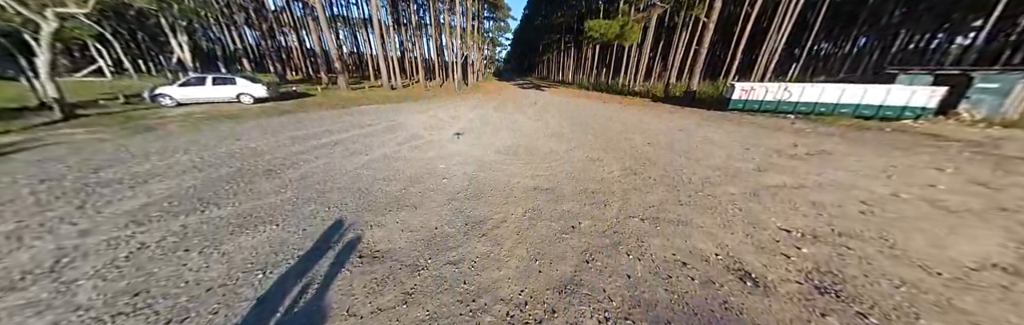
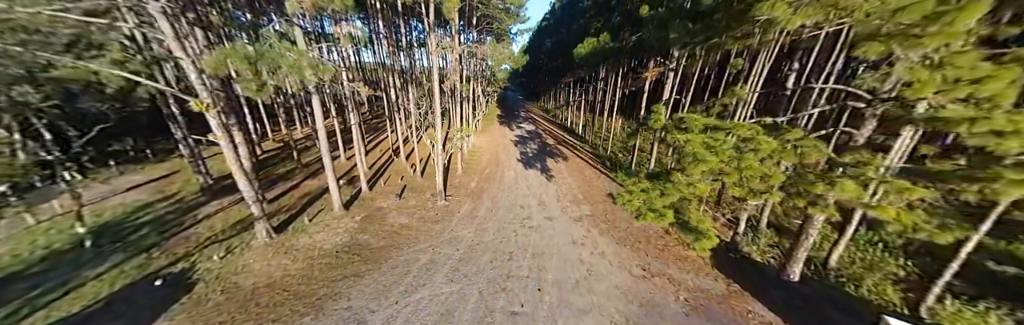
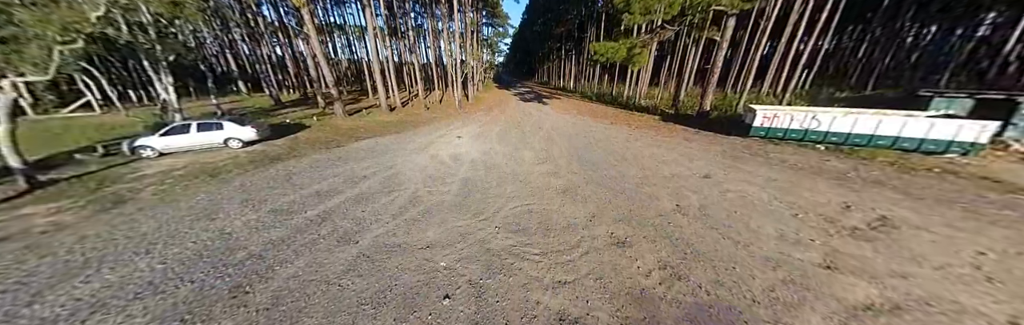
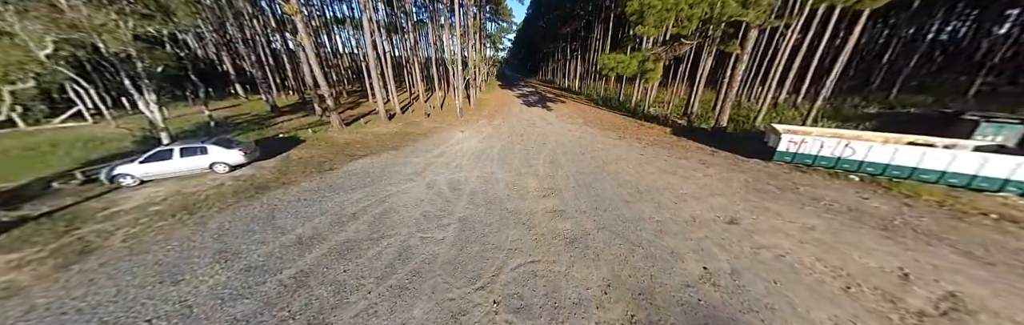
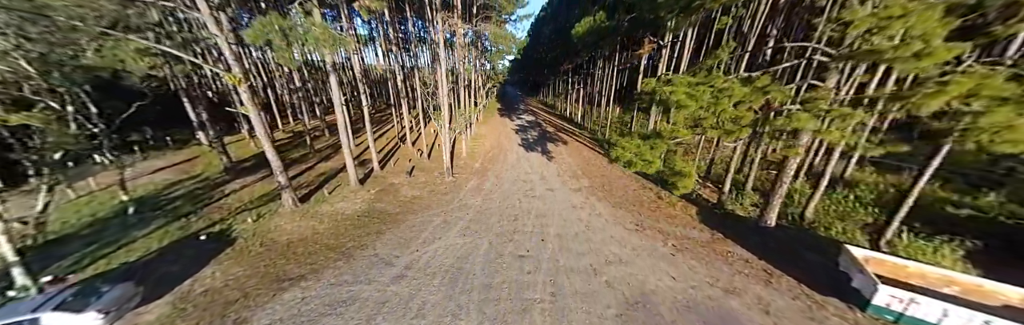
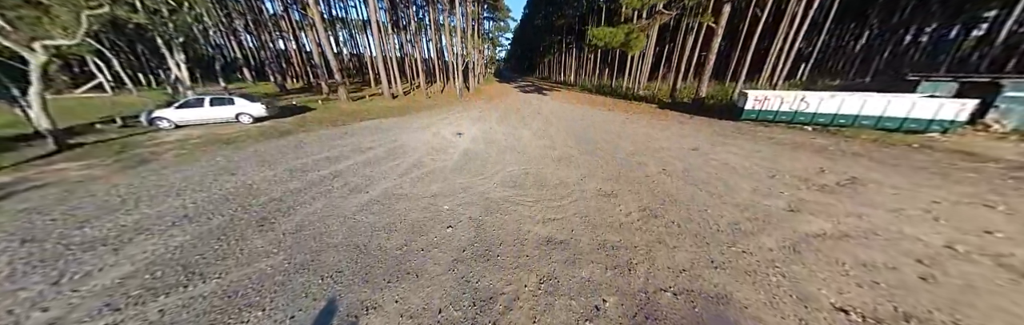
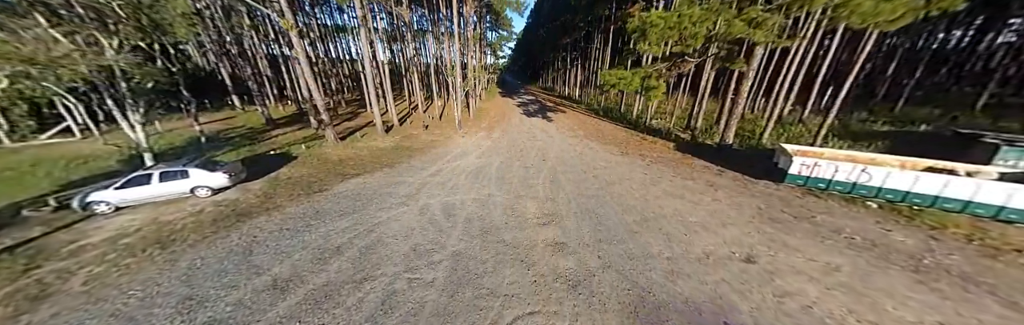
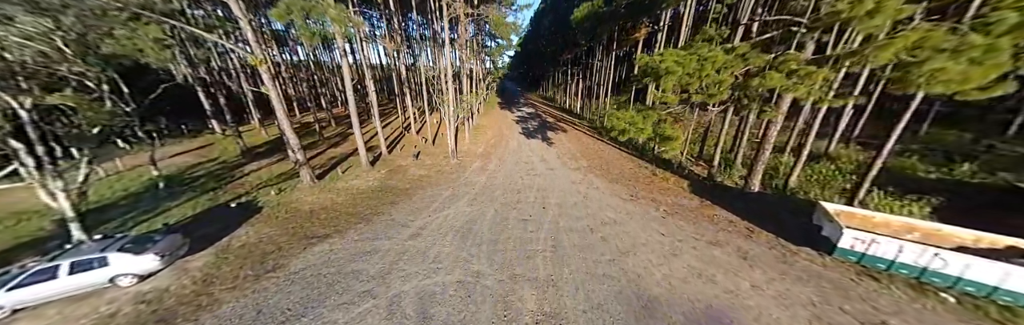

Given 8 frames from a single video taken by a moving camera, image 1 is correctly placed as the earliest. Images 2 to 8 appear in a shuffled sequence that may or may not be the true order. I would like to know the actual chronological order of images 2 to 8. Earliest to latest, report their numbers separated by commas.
6, 3, 4, 7, 8, 5, 2
